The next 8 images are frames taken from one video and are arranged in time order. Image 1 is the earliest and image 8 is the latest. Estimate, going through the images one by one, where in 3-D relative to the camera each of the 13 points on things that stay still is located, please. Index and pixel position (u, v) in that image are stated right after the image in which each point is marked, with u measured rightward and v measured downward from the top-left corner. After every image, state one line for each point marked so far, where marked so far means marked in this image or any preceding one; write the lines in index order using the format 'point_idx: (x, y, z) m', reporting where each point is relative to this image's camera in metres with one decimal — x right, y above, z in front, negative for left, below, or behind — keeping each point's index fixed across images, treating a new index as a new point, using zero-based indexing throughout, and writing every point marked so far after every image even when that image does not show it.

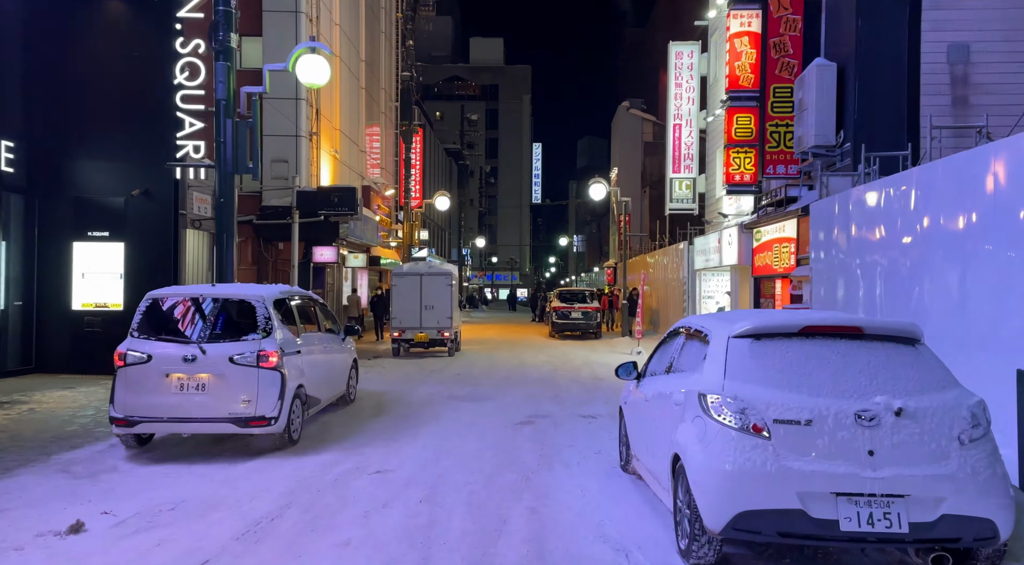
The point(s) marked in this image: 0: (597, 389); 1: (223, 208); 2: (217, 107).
0: (+1.4, -1.9, +13.4) m
1: (-4.7, +1.2, +12.3) m
2: (-4.7, +2.8, +12.1) m
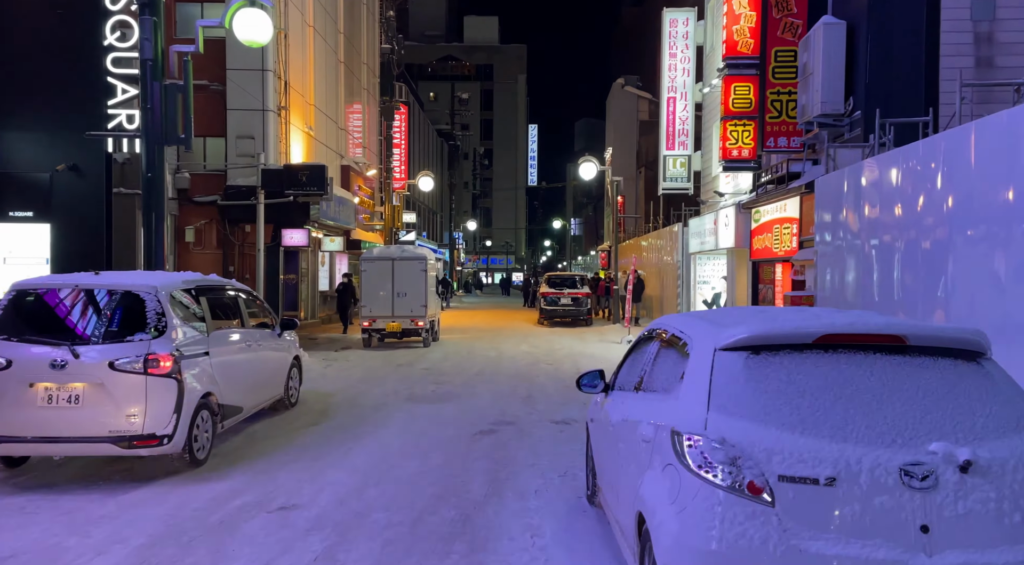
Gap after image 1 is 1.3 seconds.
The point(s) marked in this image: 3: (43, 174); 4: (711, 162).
0: (+1.0, -1.6, +12.0) m
1: (-5.2, +1.4, +10.9) m
2: (-5.2, +3.0, +10.7) m
3: (-8.1, +1.9, +13.1) m
4: (+5.1, +3.0, +19.3) m
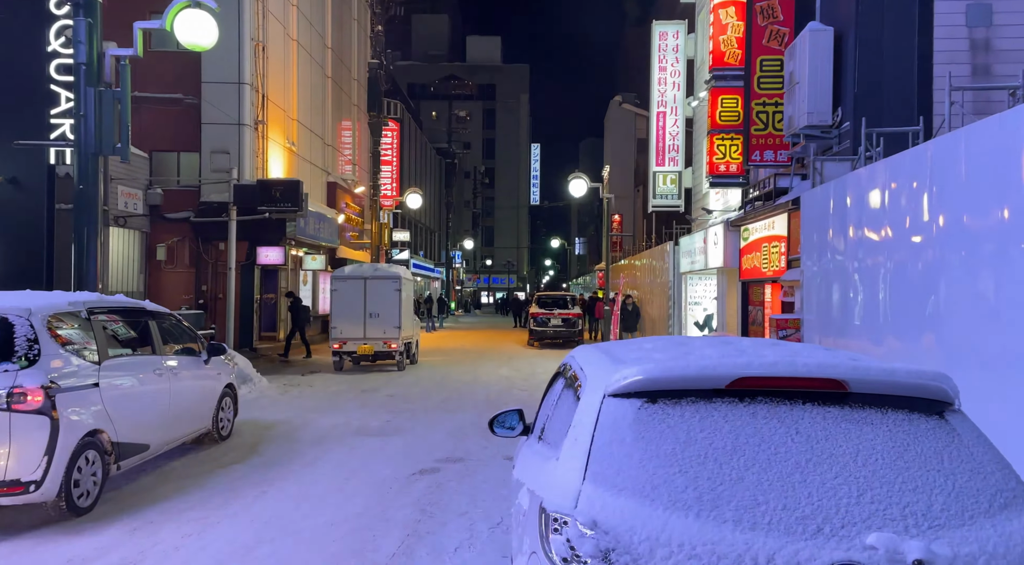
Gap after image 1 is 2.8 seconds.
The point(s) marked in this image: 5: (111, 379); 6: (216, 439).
0: (+0.4, -1.9, +11.2) m
1: (-5.7, +1.2, +10.1) m
2: (-5.7, +2.7, +10.0) m
3: (-8.6, +1.6, +12.4) m
4: (+4.6, +2.5, +18.5) m
5: (-3.4, -0.8, +6.5) m
6: (-3.4, -1.8, +8.7) m
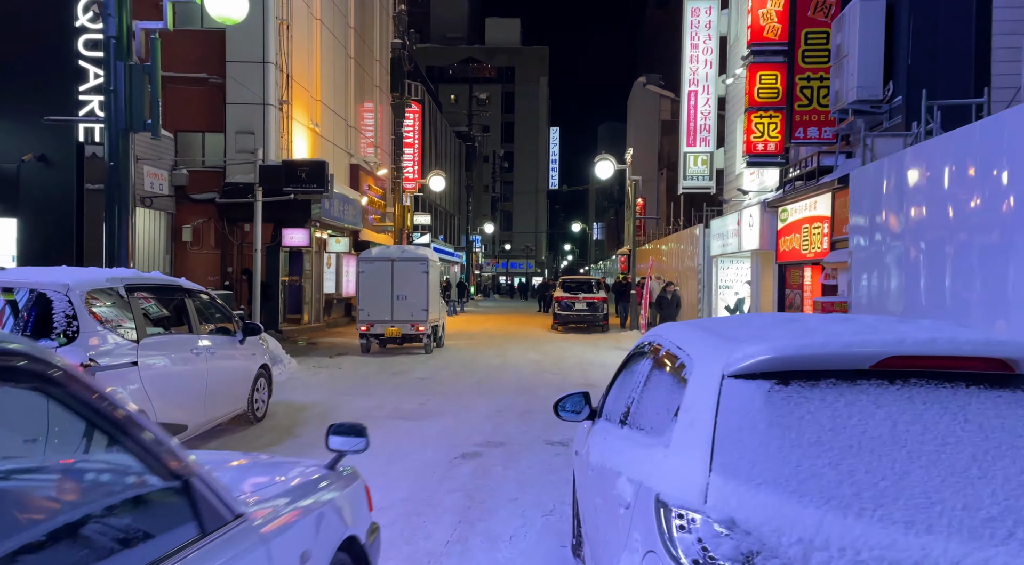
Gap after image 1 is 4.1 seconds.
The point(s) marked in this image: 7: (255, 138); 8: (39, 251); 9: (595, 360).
0: (+1.0, -1.7, +10.9) m
1: (-5.2, +1.4, +9.9) m
2: (-5.2, +3.0, +9.8) m
3: (-8.1, +1.9, +12.3) m
4: (+5.3, +2.9, +18.1) m
5: (-3.0, -0.6, +6.3) m
6: (-2.9, -1.5, +8.5) m
7: (-6.7, +3.8, +19.9) m
8: (-7.6, +0.5, +12.3) m
9: (+1.7, -1.6, +16.2) m
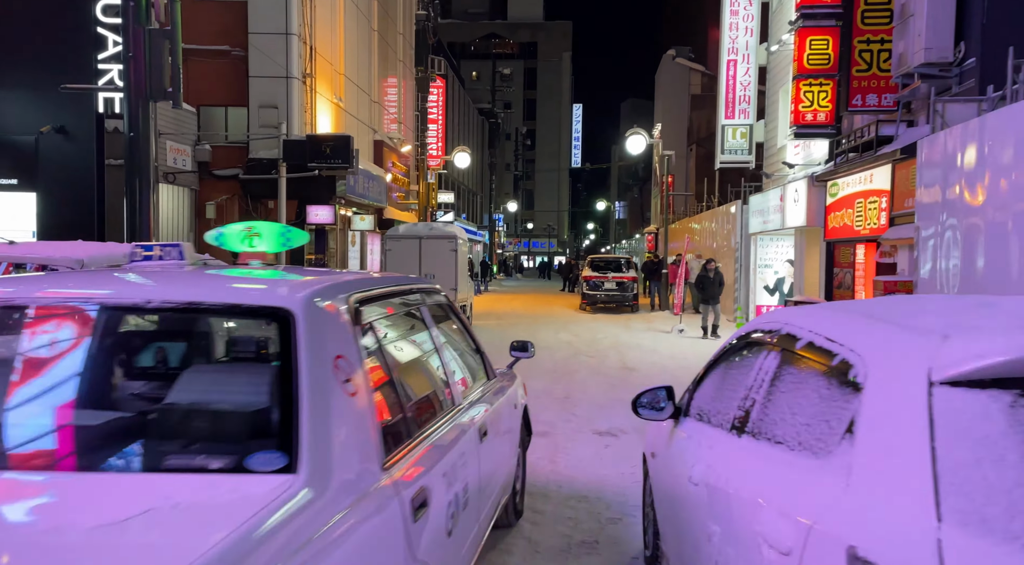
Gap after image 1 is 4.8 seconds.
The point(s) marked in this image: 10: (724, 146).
0: (+1.5, -1.4, +10.3) m
1: (-4.7, +1.7, +9.4) m
2: (-4.7, +3.3, +9.2) m
3: (-7.5, +2.3, +11.8) m
4: (+6.0, +3.4, +17.3) m
5: (-2.6, -0.4, +5.8) m
6: (-2.4, -1.3, +8.0) m
7: (-5.9, +4.3, +19.3) m
8: (-7.1, +0.9, +11.9) m
9: (+2.4, -1.2, +15.6) m
10: (+5.2, +3.4, +18.8) m
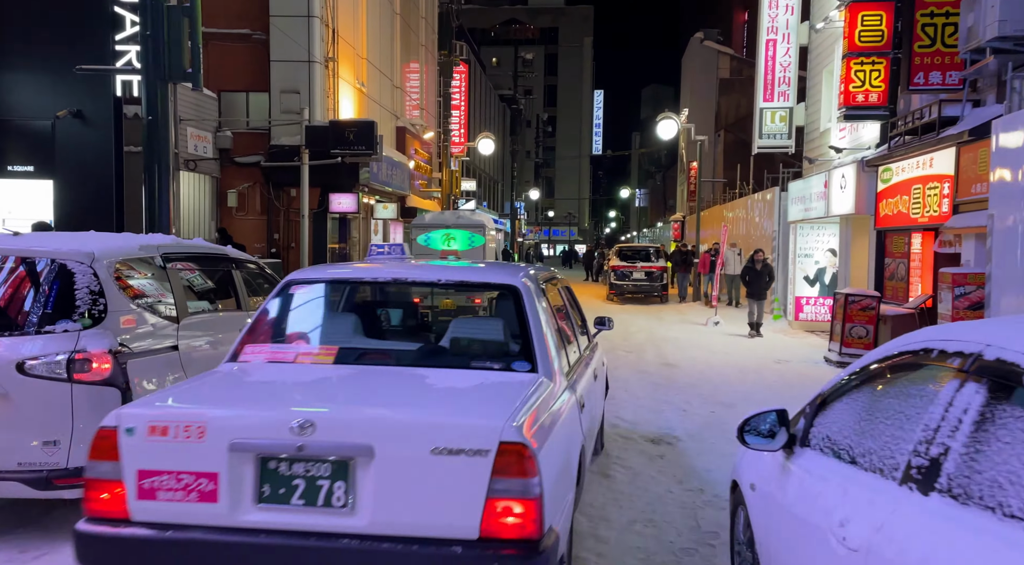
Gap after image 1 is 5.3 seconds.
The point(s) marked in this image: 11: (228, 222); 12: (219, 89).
0: (+2.0, -1.3, +9.7) m
1: (-4.2, +1.8, +8.9) m
2: (-4.2, +3.4, +8.7) m
3: (-7.0, +2.4, +11.4) m
4: (+6.7, +3.6, +16.5) m
5: (-2.2, -0.4, +5.3) m
6: (-2.0, -1.2, +7.5) m
7: (-5.2, +4.6, +18.8) m
8: (-6.6, +1.0, +11.5) m
9: (+3.0, -1.0, +14.9) m
10: (+5.9, +3.6, +18.0) m
11: (-7.2, +1.5, +19.3) m
12: (-7.4, +4.9, +19.3) m
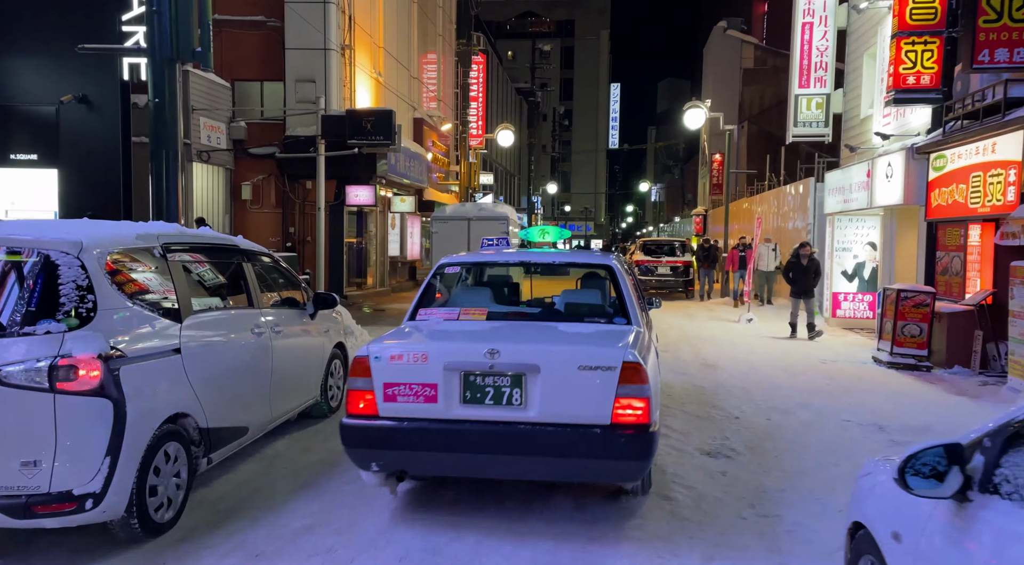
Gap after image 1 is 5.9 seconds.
0: (+2.4, -1.2, +9.0) m
1: (-3.9, +1.9, +8.3) m
2: (-3.9, +3.4, +8.1) m
3: (-6.6, +2.5, +10.8) m
4: (+7.2, +3.7, +15.6) m
5: (-1.9, -0.4, +4.6) m
6: (-1.7, -1.2, +6.8) m
7: (-4.7, +4.7, +18.2) m
8: (-6.1, +1.1, +10.9) m
9: (+3.5, -0.9, +14.2) m
10: (+6.5, +3.7, +17.2) m
11: (-6.7, +1.6, +18.7) m
12: (-6.9, +5.0, +18.7) m
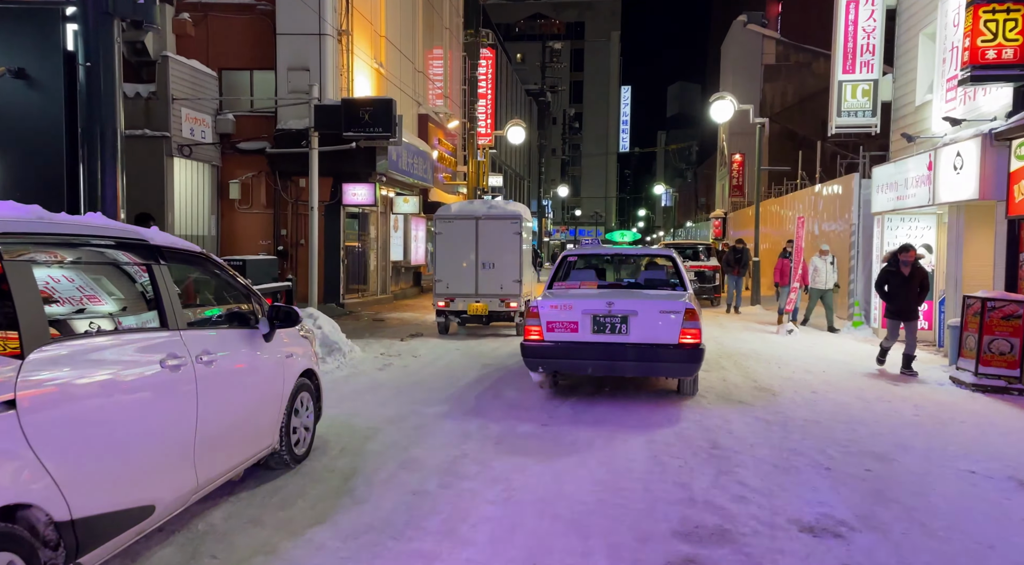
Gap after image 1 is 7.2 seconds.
0: (+2.5, -1.3, +7.3) m
1: (-3.7, +1.8, +6.7) m
2: (-3.7, +3.4, +6.5) m
3: (-6.4, +2.4, +9.2) m
4: (+7.4, +3.6, +13.9) m
5: (-1.8, -0.4, +3.0) m
6: (-1.5, -1.2, +5.2) m
7: (-4.4, +4.5, +16.6) m
8: (-6.0, +1.0, +9.3) m
9: (+3.7, -1.0, +12.5) m
10: (+6.7, +3.6, +15.5) m
11: (-6.4, +1.5, +17.2) m
12: (-6.6, +4.8, +17.2) m
